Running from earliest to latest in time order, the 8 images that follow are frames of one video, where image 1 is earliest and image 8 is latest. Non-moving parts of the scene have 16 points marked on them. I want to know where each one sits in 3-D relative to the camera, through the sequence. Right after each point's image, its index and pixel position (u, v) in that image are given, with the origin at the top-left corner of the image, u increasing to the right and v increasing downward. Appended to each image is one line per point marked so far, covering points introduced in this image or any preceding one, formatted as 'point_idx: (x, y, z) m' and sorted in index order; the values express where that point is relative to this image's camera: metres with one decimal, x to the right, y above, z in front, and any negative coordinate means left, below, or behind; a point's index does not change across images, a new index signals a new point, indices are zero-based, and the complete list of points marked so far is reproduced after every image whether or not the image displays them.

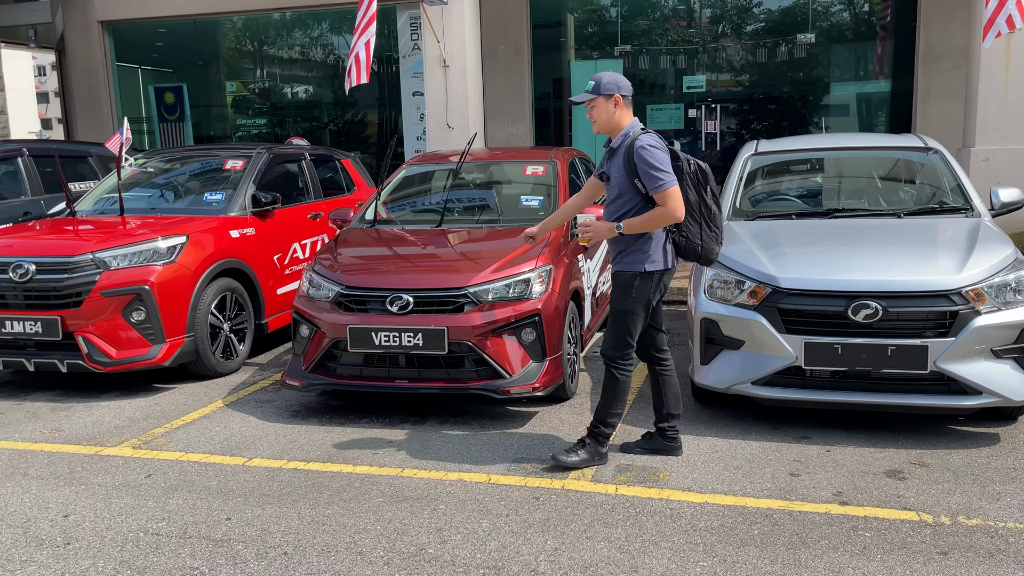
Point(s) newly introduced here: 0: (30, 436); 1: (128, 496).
0: (-2.6, -0.8, +4.5) m
1: (-1.6, -0.9, +3.6) m
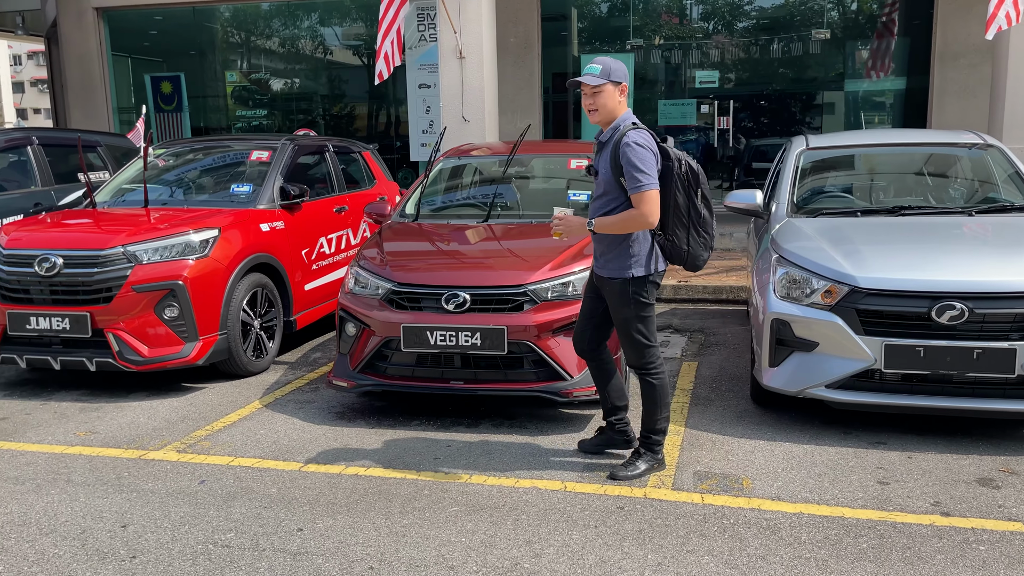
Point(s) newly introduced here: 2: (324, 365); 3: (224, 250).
0: (-2.3, -0.8, +4.3) m
1: (-1.3, -0.9, +3.4) m
2: (-1.3, -0.5, +5.9) m
3: (-1.8, +0.2, +5.2) m
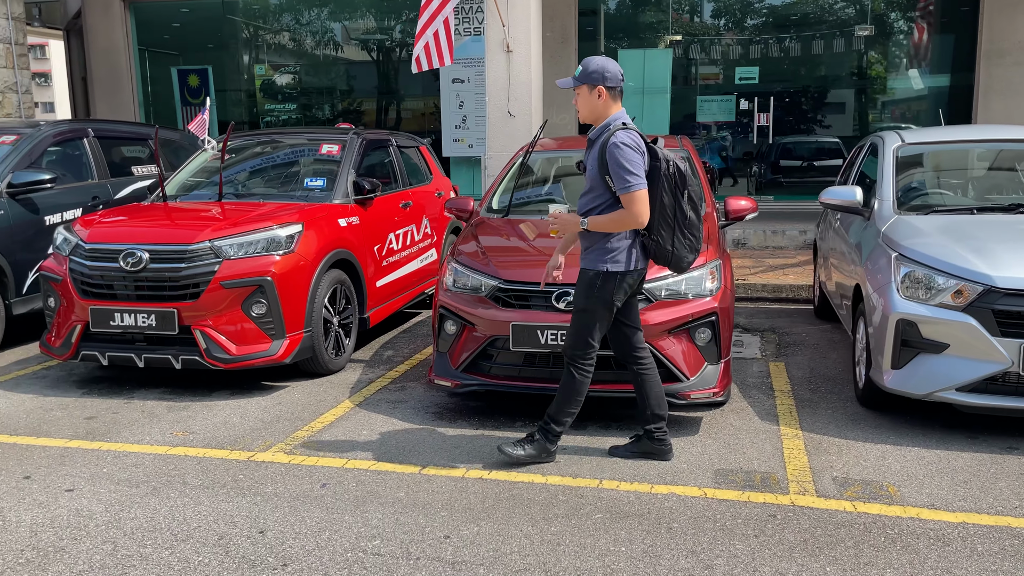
0: (-1.8, -0.8, +4.2) m
1: (-0.7, -0.9, +3.2) m
2: (-0.8, -0.5, +5.7) m
3: (-1.3, +0.3, +5.1) m
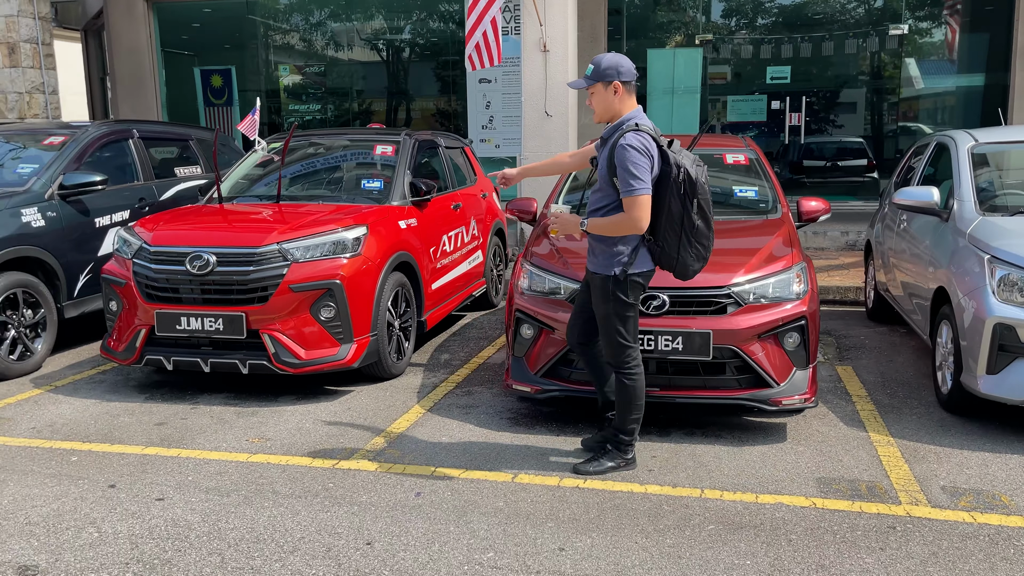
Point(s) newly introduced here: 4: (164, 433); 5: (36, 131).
0: (-1.4, -0.8, +4.1) m
1: (-0.3, -0.9, +3.2) m
2: (-0.3, -0.5, +5.6) m
3: (-0.8, +0.3, +5.0) m
4: (-1.8, -0.7, +4.3) m
5: (-3.9, +1.3, +6.7) m
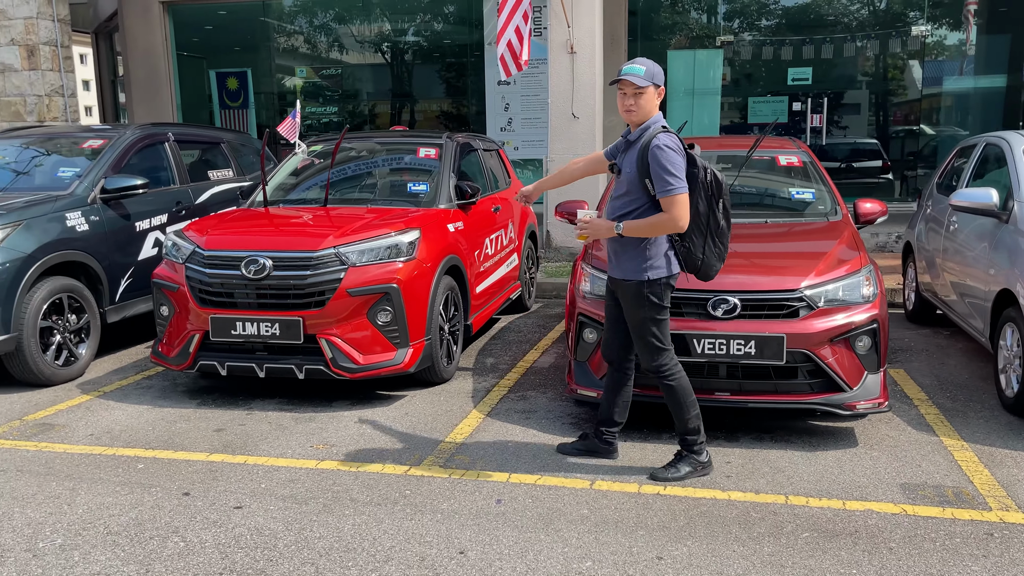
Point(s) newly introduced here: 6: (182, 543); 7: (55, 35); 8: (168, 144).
0: (-1.0, -0.8, +4.1) m
1: (0.0, -0.9, +3.1) m
2: (0.0, -0.6, +5.6) m
3: (-0.5, +0.2, +5.0) m
4: (-1.5, -0.8, +4.2) m
5: (-3.6, +1.2, +6.6) m
6: (-1.2, -0.9, +3.0) m
7: (-6.4, +3.6, +11.7) m
8: (-2.9, +1.2, +7.0) m
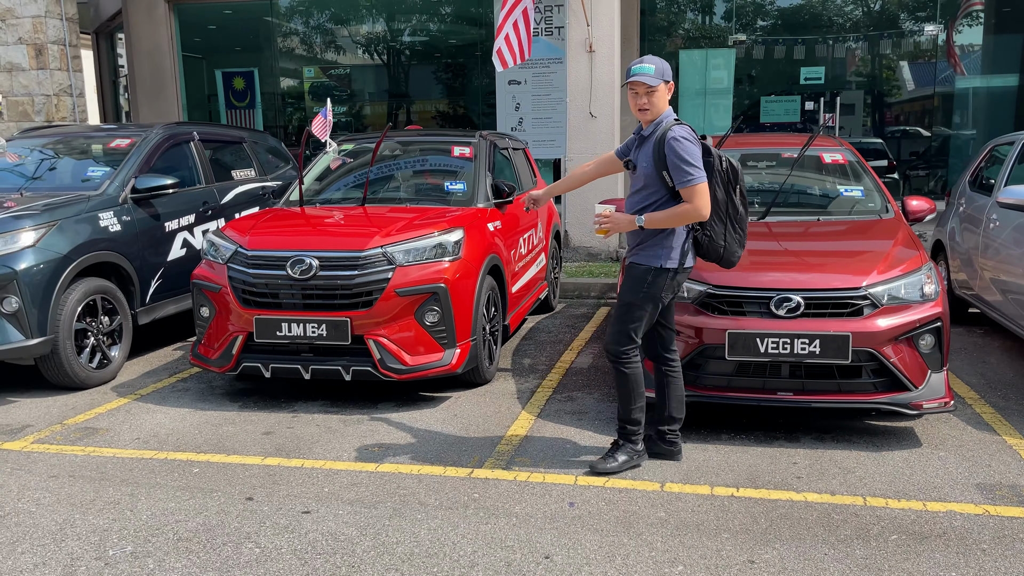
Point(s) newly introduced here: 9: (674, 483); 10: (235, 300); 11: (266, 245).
0: (-0.7, -0.8, +4.0) m
1: (+0.3, -0.9, +3.1) m
2: (+0.3, -0.6, +5.5) m
3: (-0.2, +0.2, +4.9) m
4: (-1.2, -0.8, +4.2) m
5: (-3.3, +1.2, +6.5) m
6: (-0.9, -0.9, +3.0) m
7: (-6.3, +3.5, +11.6) m
8: (-2.6, +1.2, +6.9) m
9: (+0.7, -0.8, +3.5) m
10: (-1.6, -0.1, +4.7) m
11: (-1.4, +0.2, +4.7) m
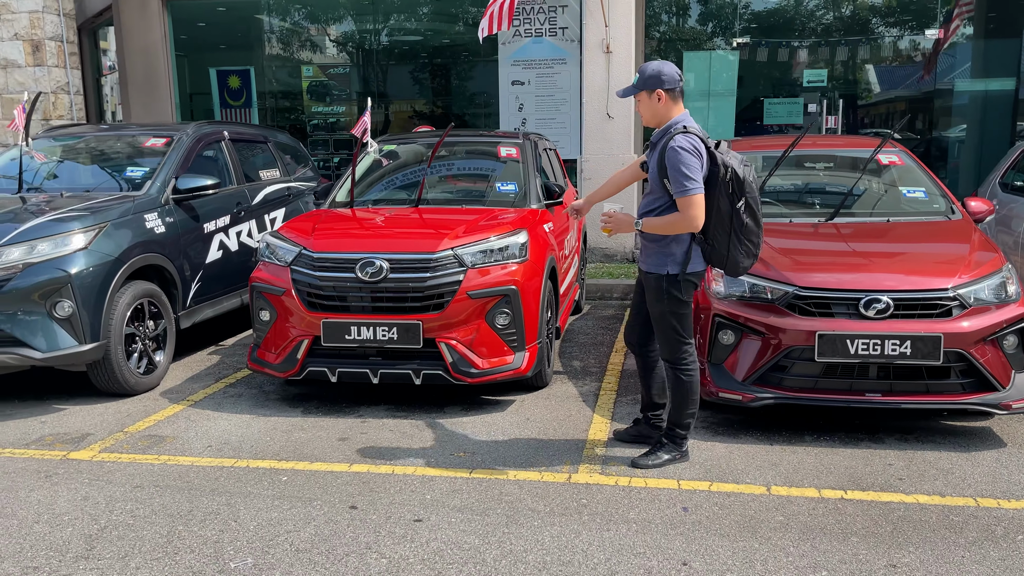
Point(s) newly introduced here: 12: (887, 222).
0: (-0.3, -0.8, +3.9) m
1: (+0.7, -0.9, +3.0) m
2: (+0.6, -0.6, +5.5) m
3: (+0.1, +0.2, +4.9) m
4: (-0.8, -0.8, +4.1) m
5: (-3.0, +1.2, +6.4) m
6: (-0.4, -0.9, +2.9) m
7: (-6.1, +3.5, +11.3) m
8: (-2.3, +1.2, +6.8) m
9: (+1.1, -0.8, +3.5) m
10: (-1.2, -0.1, +4.6) m
11: (-1.0, +0.2, +4.6) m
12: (+2.2, +0.4, +4.9) m
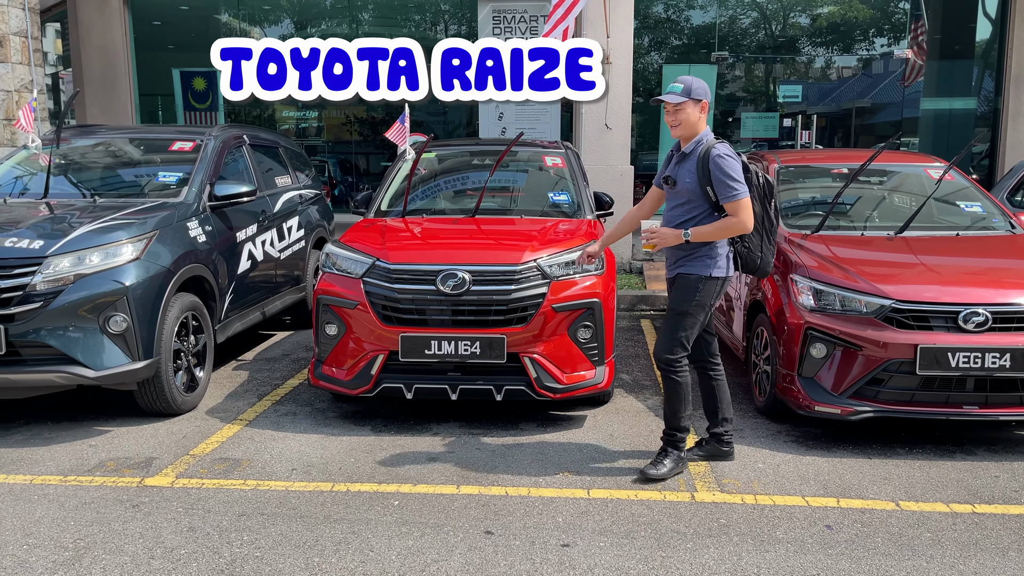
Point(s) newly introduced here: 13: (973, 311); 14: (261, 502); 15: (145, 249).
0: (+0.2, -0.9, +3.8) m
1: (+1.3, -1.0, +3.0) m
2: (+1.0, -0.7, +5.5) m
3: (+0.5, +0.1, +4.8) m
4: (-0.3, -0.8, +3.9) m
5: (-2.7, +1.1, +6.0) m
6: (+0.1, -1.0, +2.7) m
7: (-6.3, +3.4, +10.7) m
8: (-2.1, +1.1, +6.5) m
9: (+1.6, -0.9, +3.5) m
10: (-0.7, -0.2, +4.4) m
11: (-0.6, +0.2, +4.4) m
12: (+2.6, +0.3, +4.9) m
13: (+2.2, -0.1, +4.0) m
14: (-1.0, -0.9, +3.5) m
15: (-2.0, +0.2, +4.6) m
